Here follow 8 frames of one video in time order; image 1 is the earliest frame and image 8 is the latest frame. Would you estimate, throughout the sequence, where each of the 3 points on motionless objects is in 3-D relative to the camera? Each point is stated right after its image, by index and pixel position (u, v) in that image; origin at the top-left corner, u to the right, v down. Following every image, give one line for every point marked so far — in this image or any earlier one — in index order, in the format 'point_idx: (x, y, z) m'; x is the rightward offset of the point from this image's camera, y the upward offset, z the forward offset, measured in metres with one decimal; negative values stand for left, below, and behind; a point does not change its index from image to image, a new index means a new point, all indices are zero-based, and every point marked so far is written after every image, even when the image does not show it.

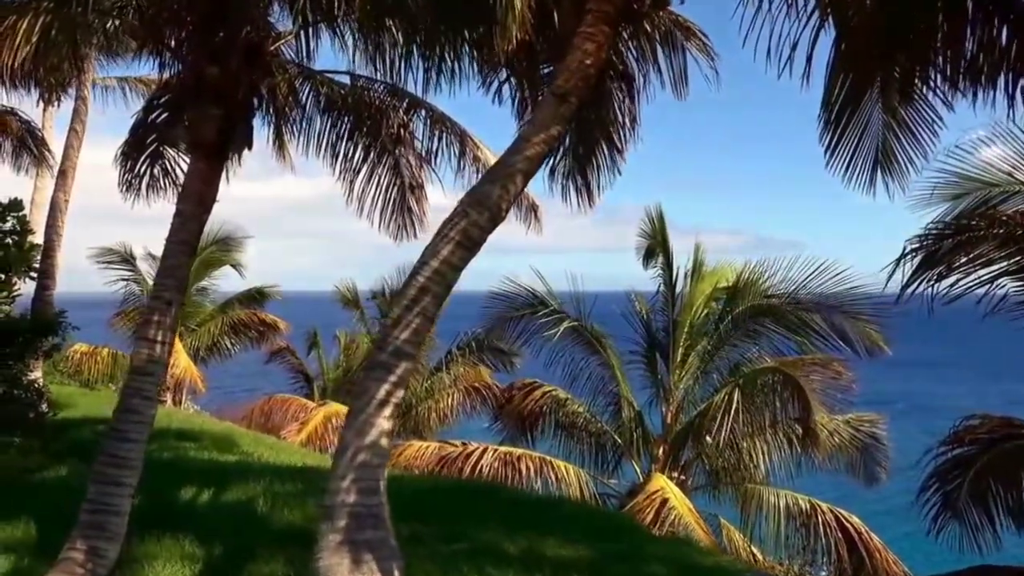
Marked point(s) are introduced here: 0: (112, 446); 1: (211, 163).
0: (-2.2, -0.9, +5.5) m
1: (-1.8, +0.8, +6.0) m
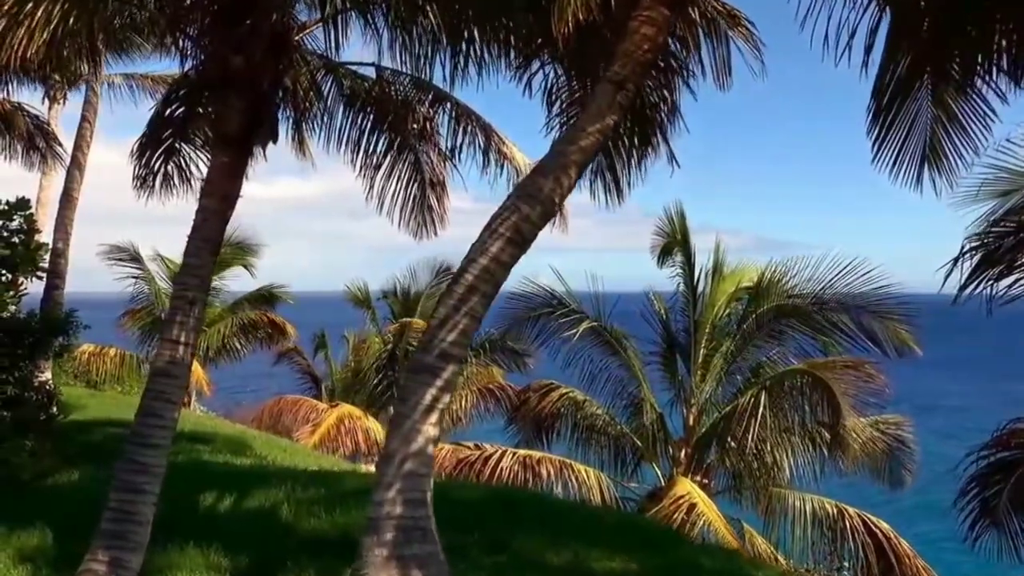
0: (-2.0, -0.9, +5.3) m
1: (-1.6, +0.8, +5.8) m
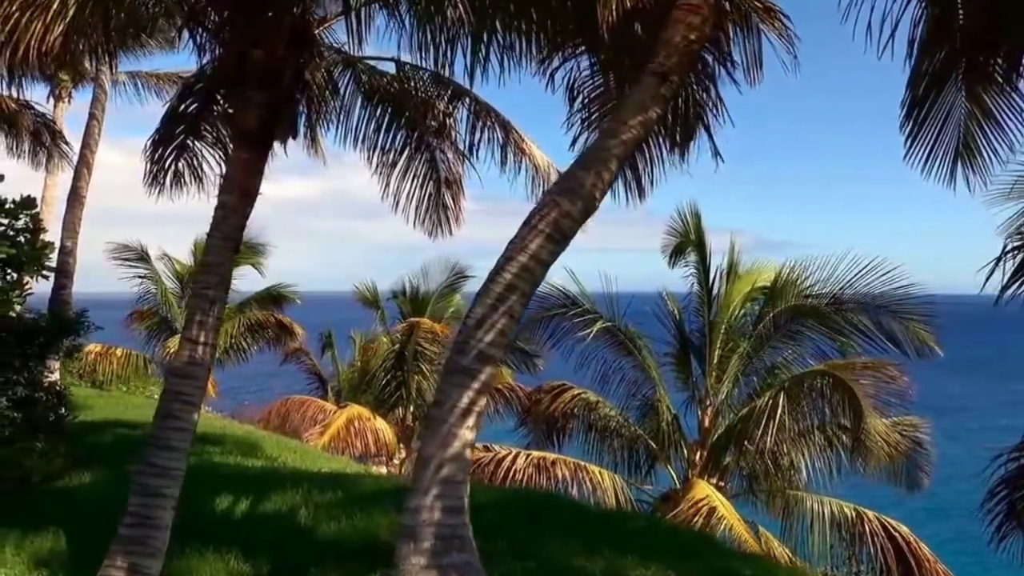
0: (-1.9, -0.9, +5.1) m
1: (-1.5, +0.8, +5.6) m
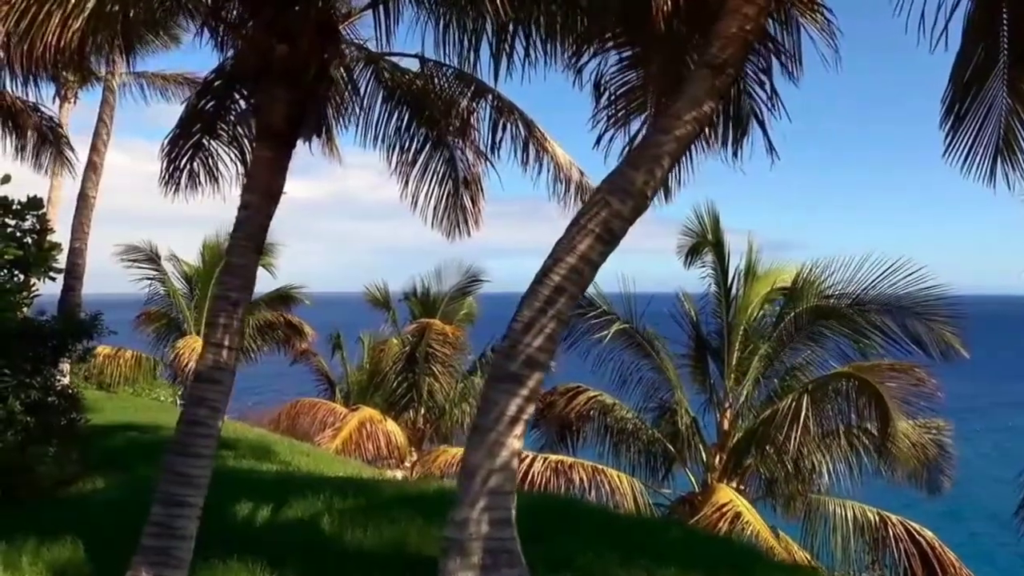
0: (-1.7, -0.9, +5.0) m
1: (-1.3, +0.8, +5.5) m
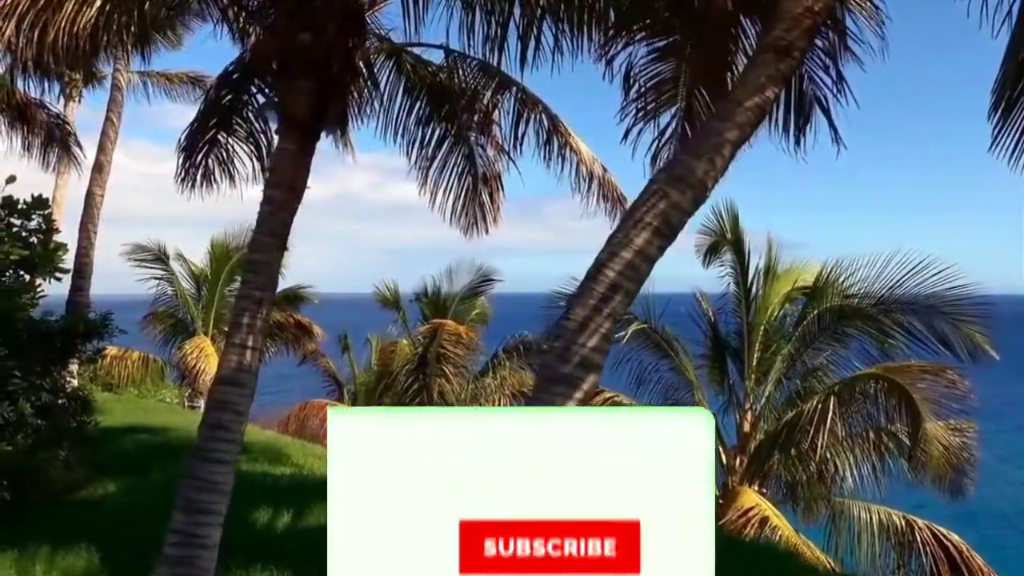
0: (-1.5, -0.9, +4.8) m
1: (-1.1, +0.8, +5.3) m
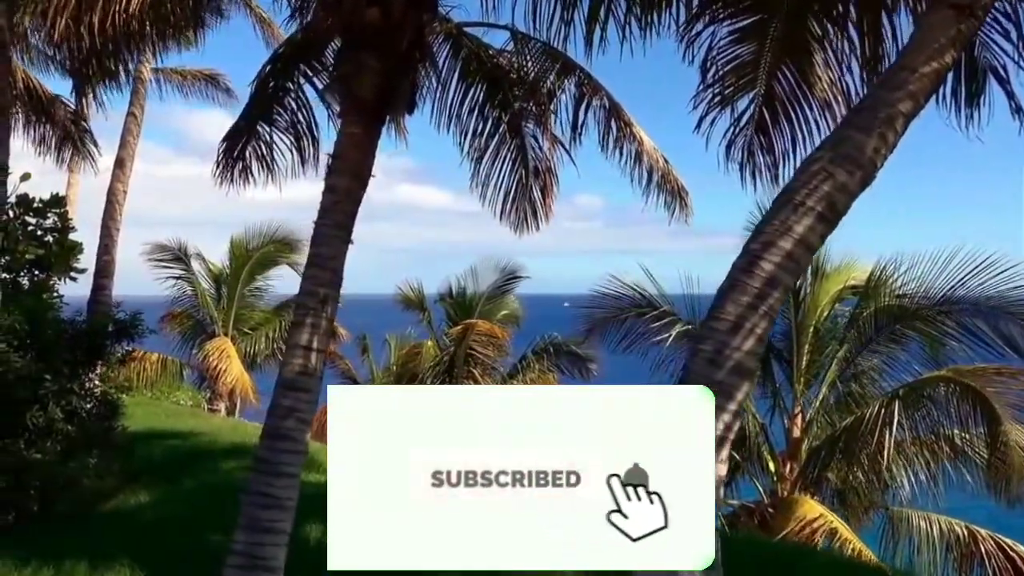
0: (-1.1, -0.9, +4.4) m
1: (-0.7, +0.8, +4.9) m
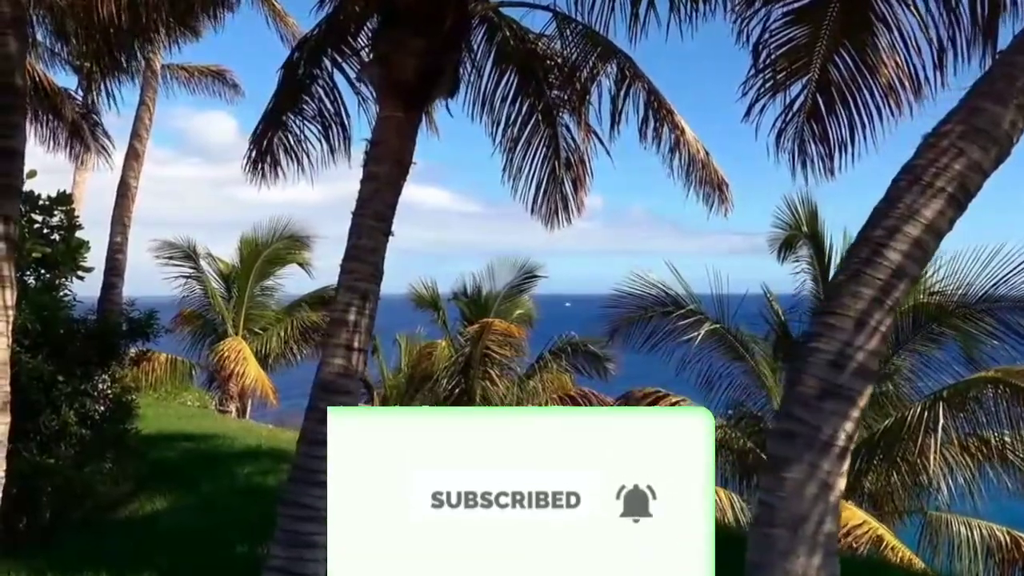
0: (-0.9, -0.8, +4.0) m
1: (-0.5, +0.8, +4.5) m
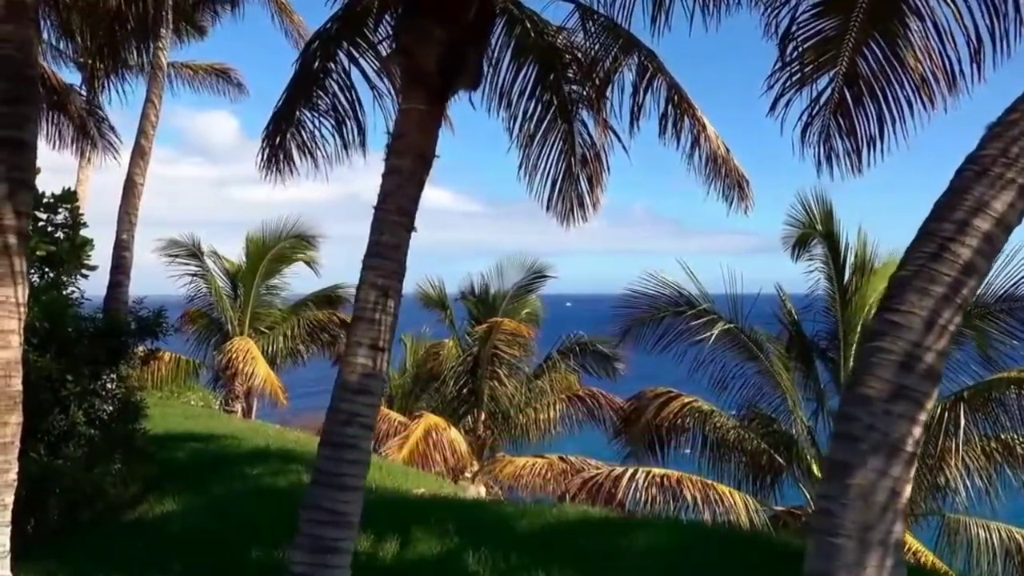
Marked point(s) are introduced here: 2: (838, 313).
0: (-0.8, -0.8, +3.9) m
1: (-0.4, +0.8, +4.4) m
2: (+3.5, -0.3, +10.4) m
